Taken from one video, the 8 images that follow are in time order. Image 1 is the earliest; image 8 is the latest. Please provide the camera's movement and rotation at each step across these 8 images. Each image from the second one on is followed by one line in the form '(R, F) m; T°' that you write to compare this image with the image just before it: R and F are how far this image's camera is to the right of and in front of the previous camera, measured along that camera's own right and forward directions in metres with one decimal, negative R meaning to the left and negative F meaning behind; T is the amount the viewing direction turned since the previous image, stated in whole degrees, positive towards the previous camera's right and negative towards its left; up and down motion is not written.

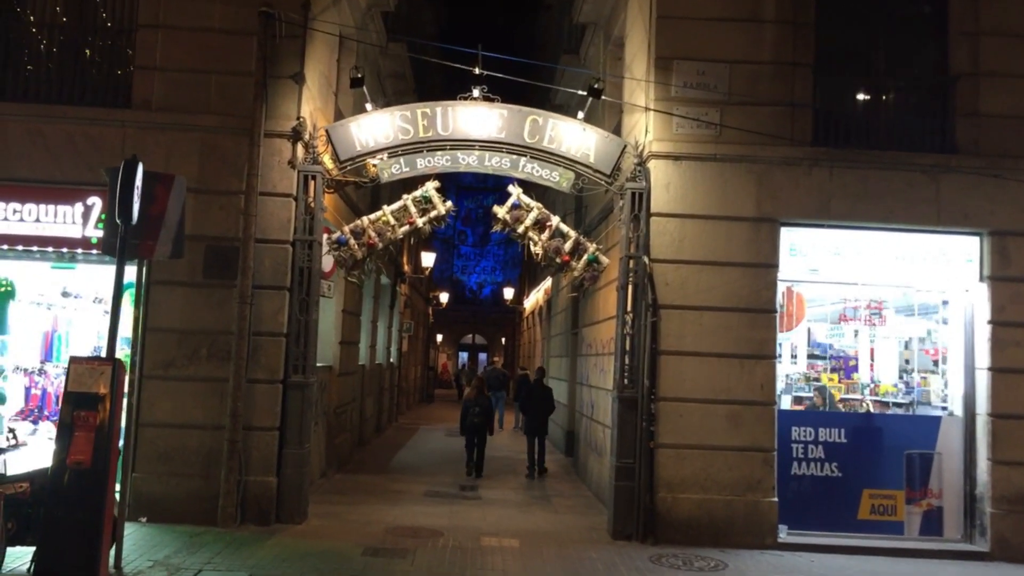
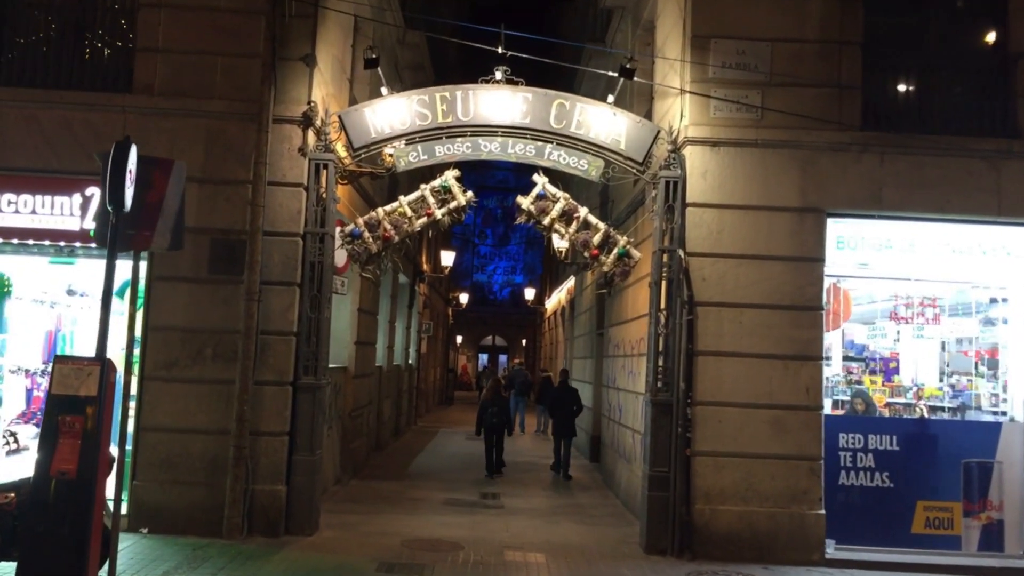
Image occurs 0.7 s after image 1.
(-0.1, +0.7) m; -1°
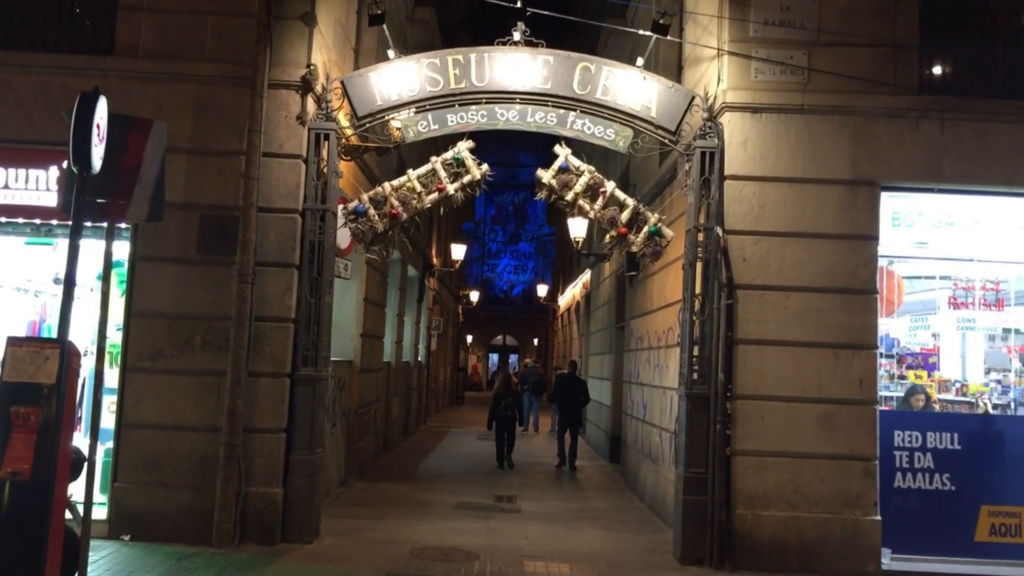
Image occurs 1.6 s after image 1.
(-0.1, +0.9) m; -1°
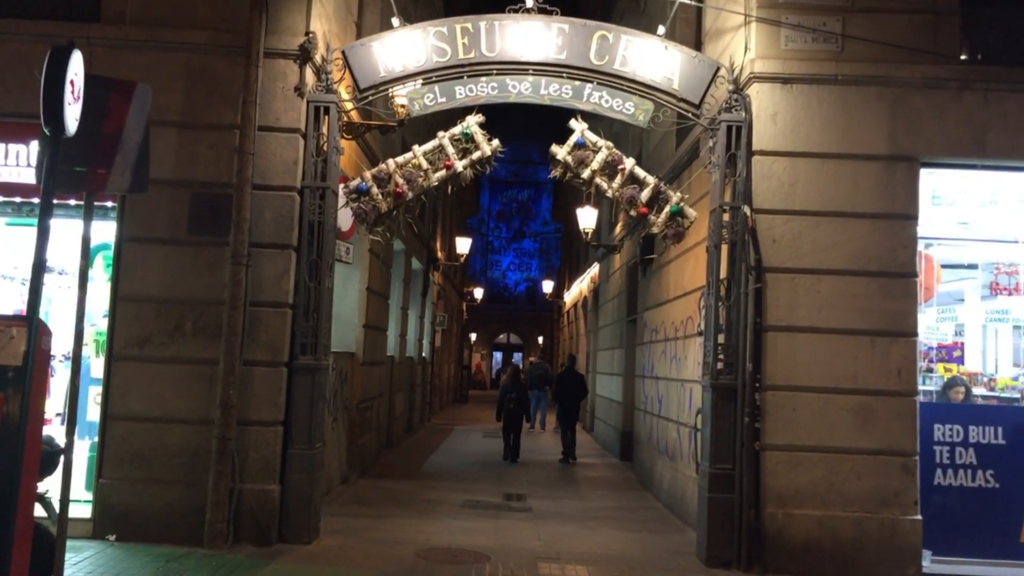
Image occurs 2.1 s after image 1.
(-0.1, +0.5) m; 0°
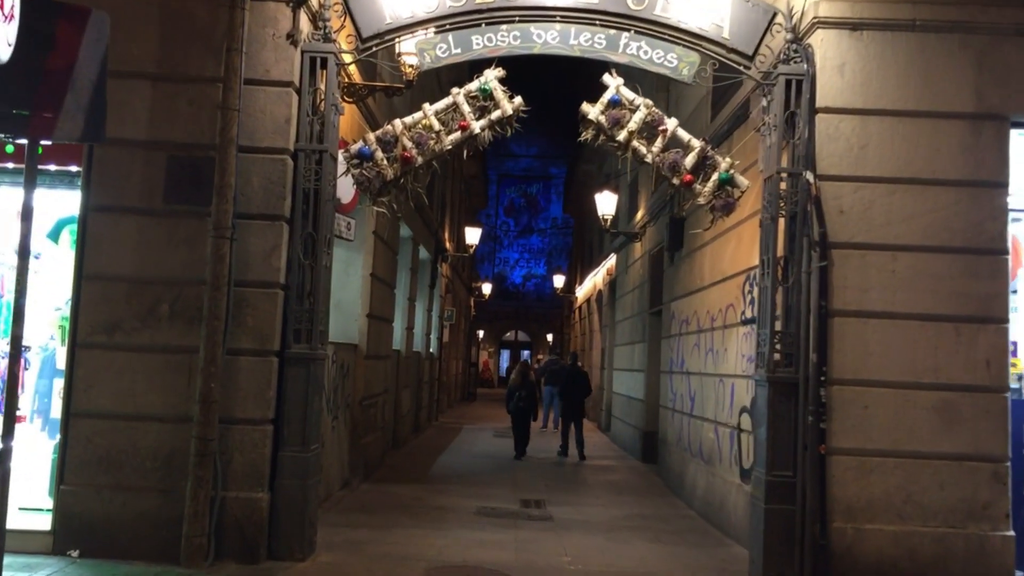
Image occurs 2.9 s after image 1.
(-0.1, +1.0) m; 0°
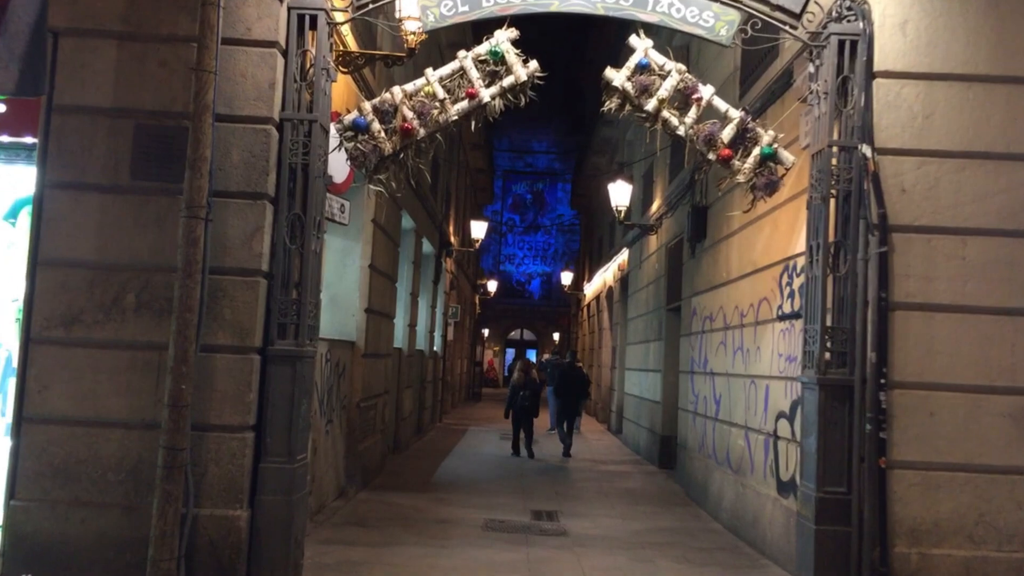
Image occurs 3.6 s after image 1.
(-0.1, +0.8) m; 0°
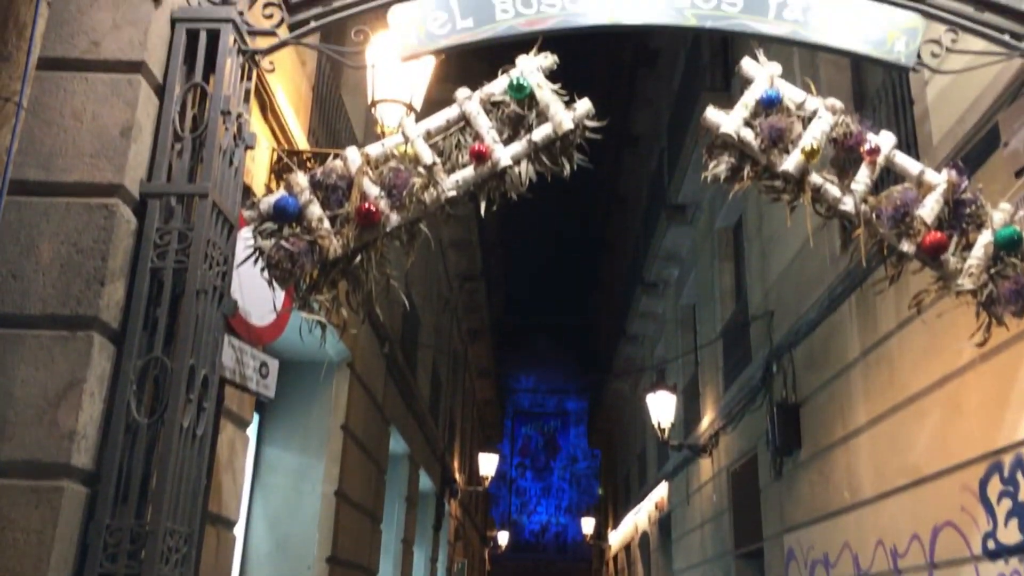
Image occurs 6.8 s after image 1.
(-0.2, +2.9) m; 0°
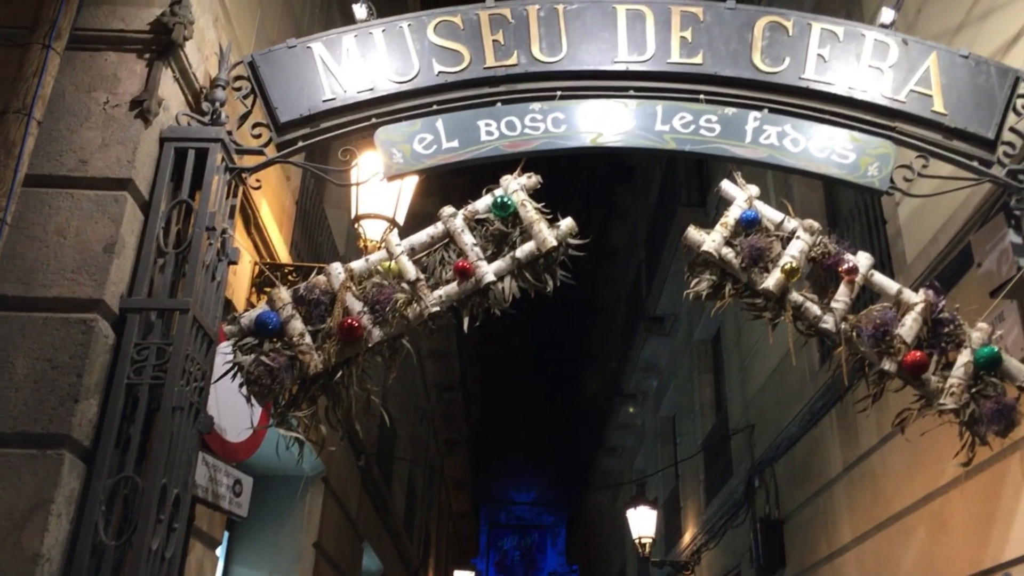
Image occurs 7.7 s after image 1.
(0.0, 0.0) m; +1°
